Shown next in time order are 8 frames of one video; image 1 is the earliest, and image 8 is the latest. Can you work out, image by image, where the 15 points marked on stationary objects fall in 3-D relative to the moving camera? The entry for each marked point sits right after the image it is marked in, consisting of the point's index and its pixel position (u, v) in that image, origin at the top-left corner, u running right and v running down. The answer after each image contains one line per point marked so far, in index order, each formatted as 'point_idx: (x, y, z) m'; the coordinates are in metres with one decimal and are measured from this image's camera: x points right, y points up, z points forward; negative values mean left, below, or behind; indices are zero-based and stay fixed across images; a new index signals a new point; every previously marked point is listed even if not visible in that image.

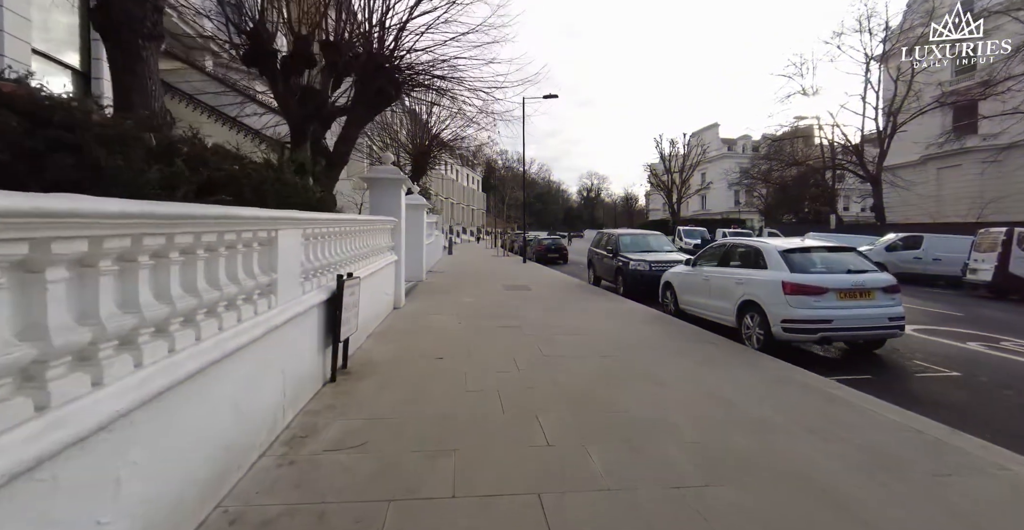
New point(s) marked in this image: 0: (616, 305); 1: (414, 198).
0: (+2.3, -1.0, +11.0) m
1: (-3.2, +2.3, +16.6) m
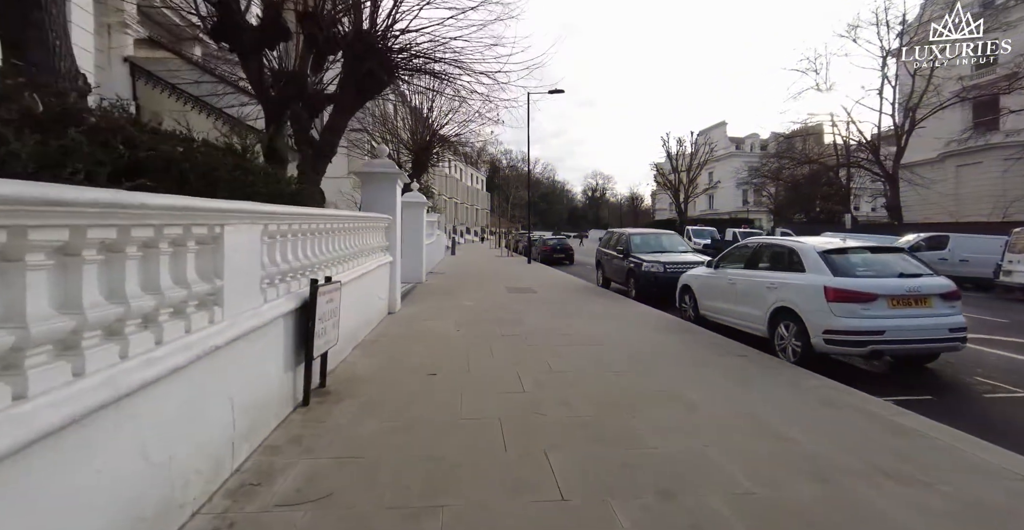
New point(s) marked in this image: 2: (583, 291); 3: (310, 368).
0: (+2.4, -1.0, +10.2) m
1: (-3.1, +2.2, +15.8) m
2: (+1.9, -0.7, +13.7) m
3: (-1.9, -1.0, +4.6) m
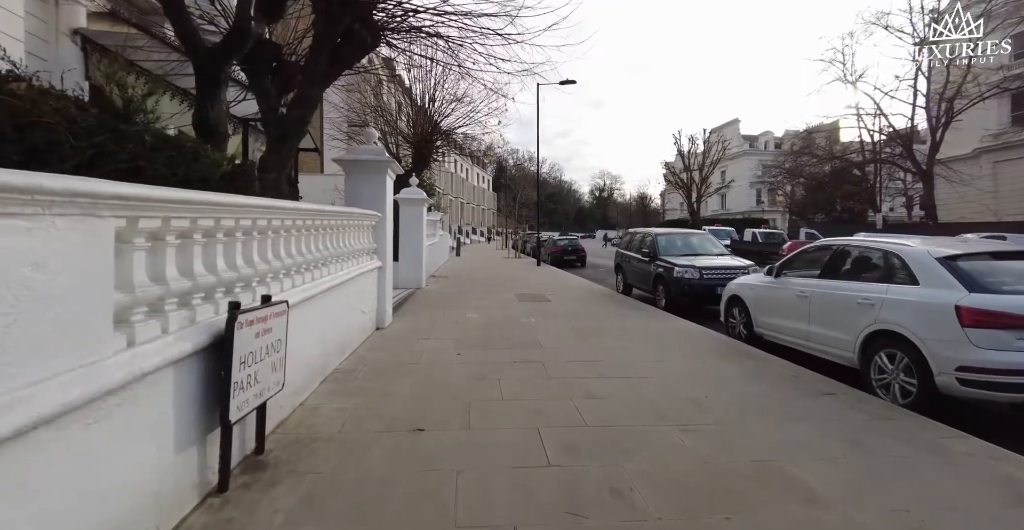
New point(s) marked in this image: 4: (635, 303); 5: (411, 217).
0: (+2.6, -1.1, +8.5) m
1: (-2.8, +2.1, +14.3) m
2: (+2.2, -0.8, +12.1) m
3: (-1.7, -1.1, +3.1) m
4: (+2.8, -0.9, +11.4) m
5: (-2.9, +1.4, +14.3) m
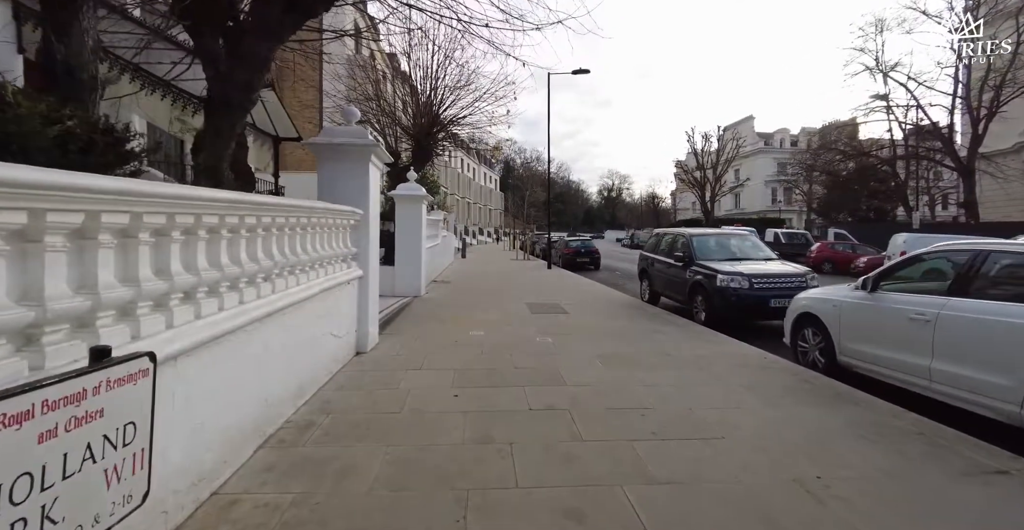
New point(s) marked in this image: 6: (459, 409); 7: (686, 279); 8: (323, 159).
0: (+2.7, -1.2, +6.9) m
1: (-2.6, +2.0, +12.7) m
2: (+2.4, -1.0, +10.4) m
3: (-1.6, -1.2, +1.5) m
4: (+3.0, -1.0, +9.7) m
5: (-2.6, +1.3, +12.7) m
6: (-0.5, -1.3, +4.7) m
7: (+3.5, -0.3, +10.1) m
8: (-2.6, +1.4, +6.8) m
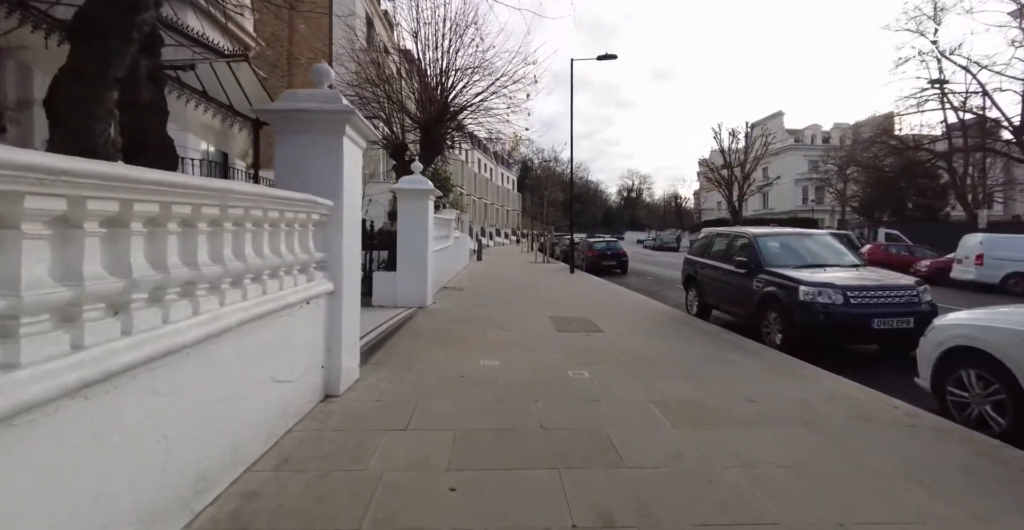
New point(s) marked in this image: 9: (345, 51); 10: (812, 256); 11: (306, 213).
0: (+3.0, -1.3, +4.9) m
1: (-2.1, +1.9, +11.0) m
2: (+2.8, -1.1, +8.5) m
3: (-1.6, -1.3, -0.3) m
4: (+3.3, -1.1, +7.8) m
5: (-2.2, +1.2, +10.9) m
6: (-0.3, -1.4, +2.8) m
7: (+3.9, -0.4, +8.2) m
8: (-2.3, +1.3, +5.0) m
9: (-5.7, +7.4, +17.3) m
10: (+5.1, +0.2, +8.5) m
11: (-1.8, +0.5, +4.5) m
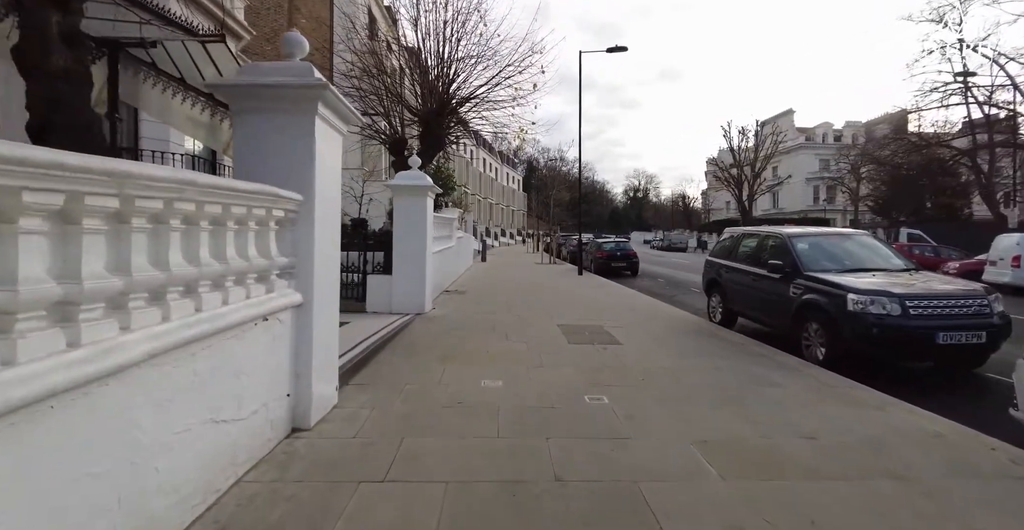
0: (+3.0, -1.4, +4.0) m
1: (-2.0, +1.8, +10.1) m
2: (+2.9, -1.1, +7.6) m
3: (-1.6, -1.3, -1.1) m
4: (+3.4, -1.2, +6.9) m
5: (-2.1, +1.1, +10.1) m
6: (-0.3, -1.5, +2.0) m
7: (+4.0, -0.5, +7.3) m
8: (-2.3, +1.3, +4.2) m
9: (-5.5, +7.4, +16.5) m
10: (+5.2, +0.1, +7.6) m
11: (-1.8, +0.4, +3.6) m
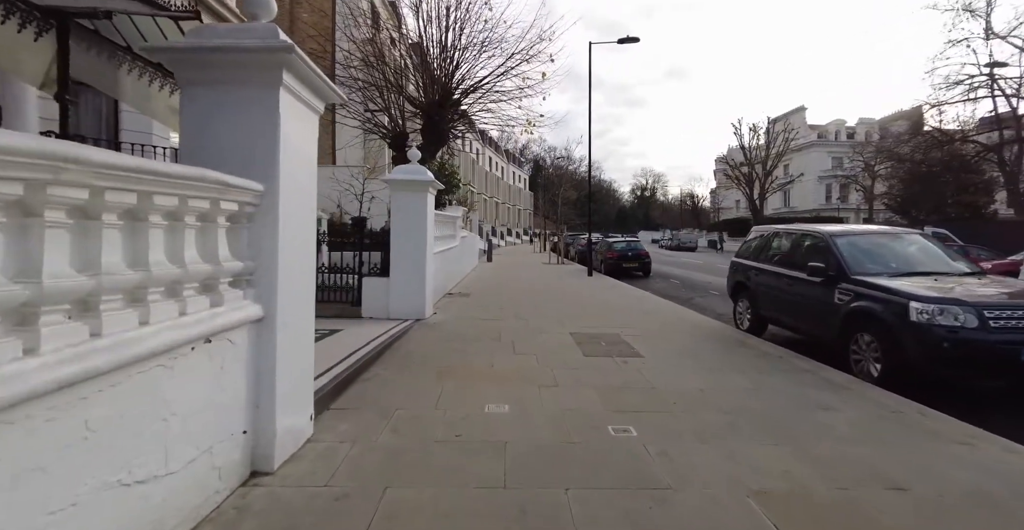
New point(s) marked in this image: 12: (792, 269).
0: (+3.1, -1.4, +3.2) m
1: (-1.9, +1.8, +9.3) m
2: (+3.0, -1.2, +6.8) m
3: (-1.6, -1.3, -1.9) m
4: (+3.5, -1.2, +6.0) m
5: (-1.9, +1.1, +9.3) m
6: (-0.3, -1.5, +1.2) m
7: (+4.1, -0.5, +6.4) m
8: (-2.2, +1.2, +3.4) m
9: (-5.3, +7.4, +15.8) m
10: (+5.3, +0.1, +6.8) m
11: (-1.7, +0.4, +2.9) m
12: (+4.1, -0.1, +7.4) m
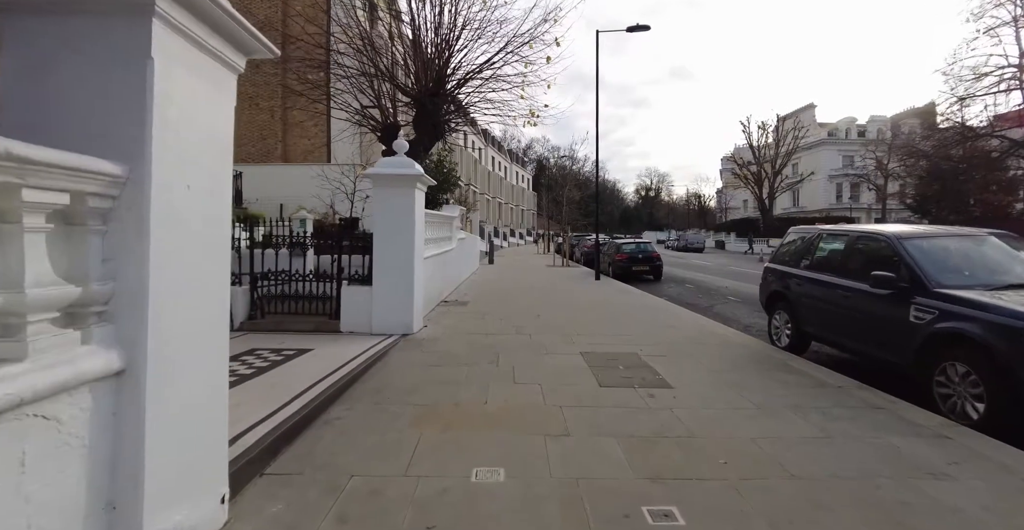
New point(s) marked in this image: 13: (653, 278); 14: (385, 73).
0: (+3.1, -1.5, +2.0) m
1: (-1.8, +1.7, +8.2) m
2: (+3.0, -1.3, +5.6) m
3: (-1.6, -1.4, -3.1) m
4: (+3.5, -1.3, +4.8) m
5: (-1.9, +1.0, +8.1) m
6: (-0.3, -1.6, 0.0) m
7: (+4.1, -0.6, +5.2) m
8: (-2.2, +1.1, +2.3) m
9: (-5.3, +7.2, +14.6) m
10: (+5.3, 0.0, +5.5) m
11: (-1.8, +0.3, +1.7) m
12: (+4.1, -0.2, +6.2) m
13: (+5.5, -0.5, +19.8) m
14: (-3.3, +5.0, +13.1) m
